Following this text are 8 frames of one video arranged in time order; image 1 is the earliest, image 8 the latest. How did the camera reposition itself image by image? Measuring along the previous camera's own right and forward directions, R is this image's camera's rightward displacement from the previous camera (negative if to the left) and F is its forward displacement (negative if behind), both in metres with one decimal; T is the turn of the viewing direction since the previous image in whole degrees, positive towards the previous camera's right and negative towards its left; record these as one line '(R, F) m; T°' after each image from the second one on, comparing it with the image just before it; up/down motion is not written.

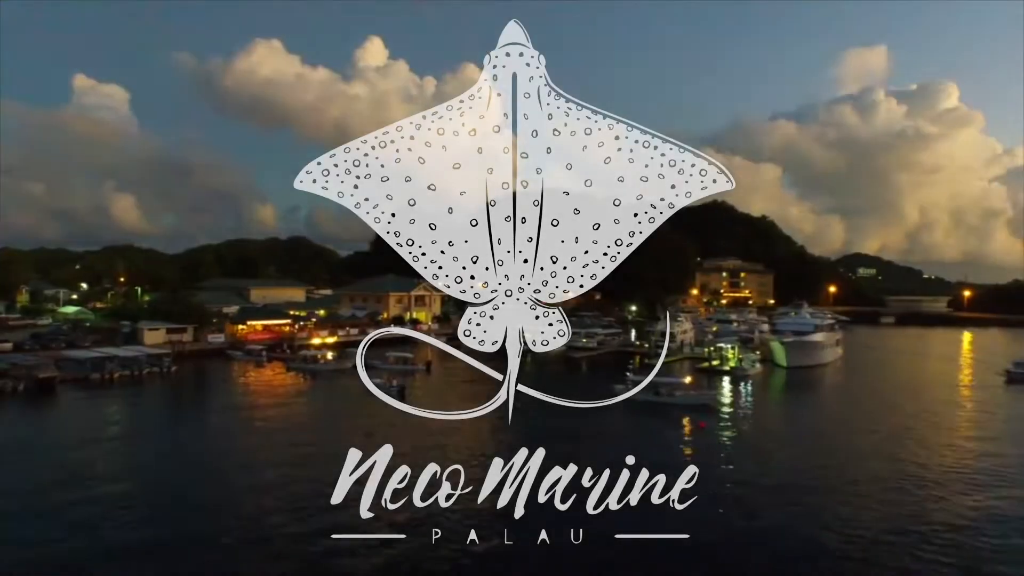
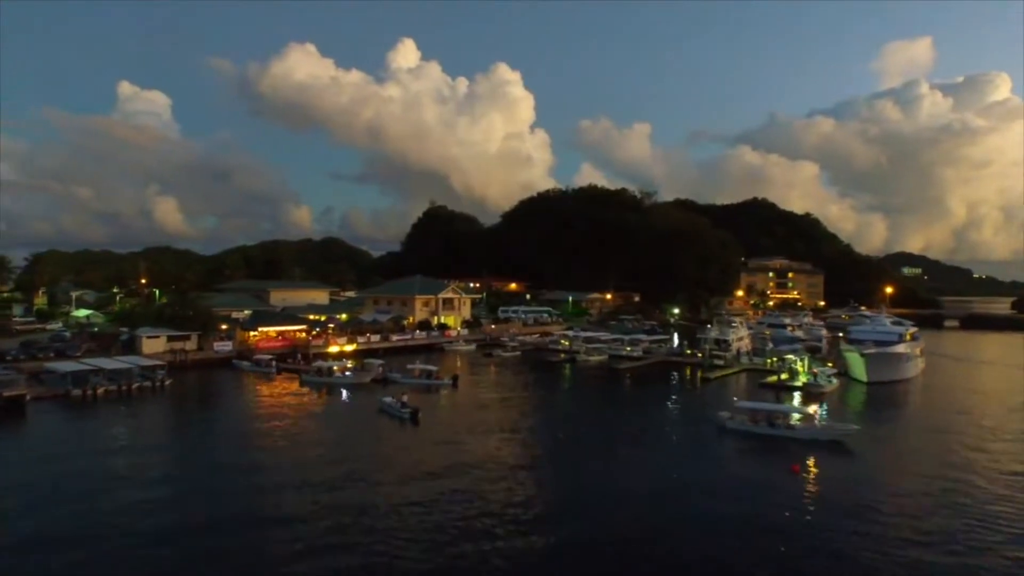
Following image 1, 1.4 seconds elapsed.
(-0.2, +3.5) m; -3°
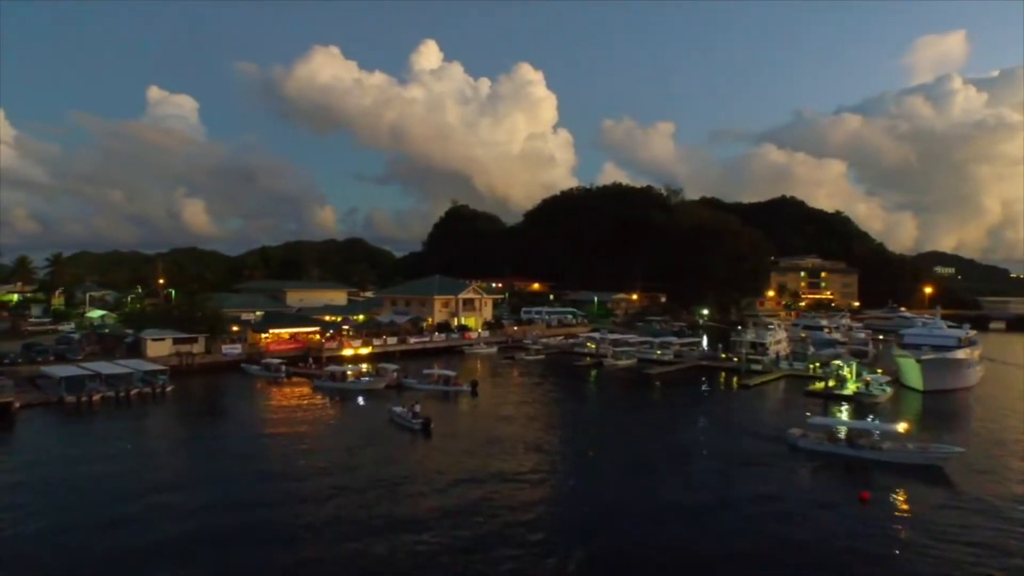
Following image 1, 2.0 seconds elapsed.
(0.0, +1.8) m; -2°
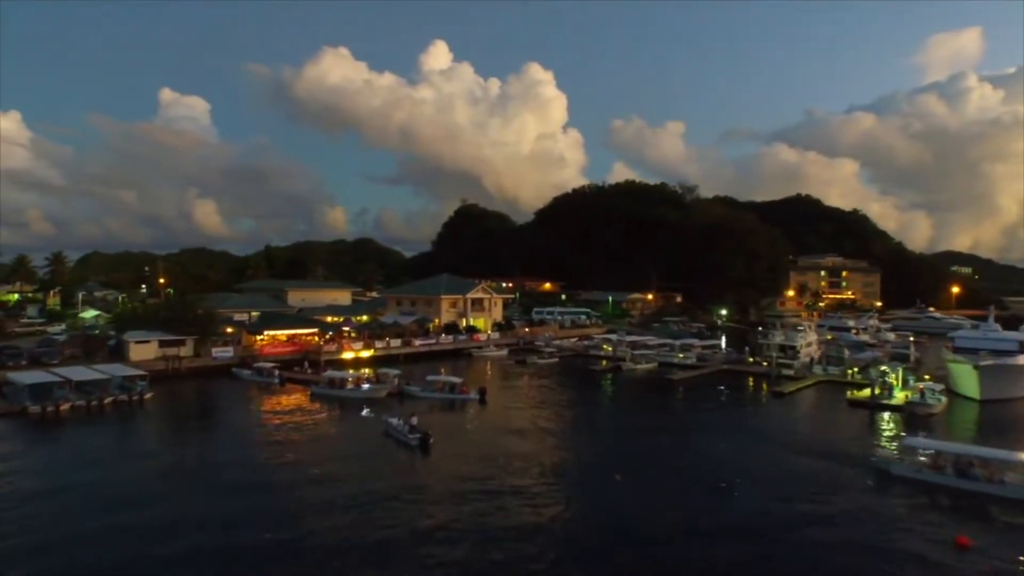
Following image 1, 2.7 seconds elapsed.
(-0.1, +2.1) m; -1°
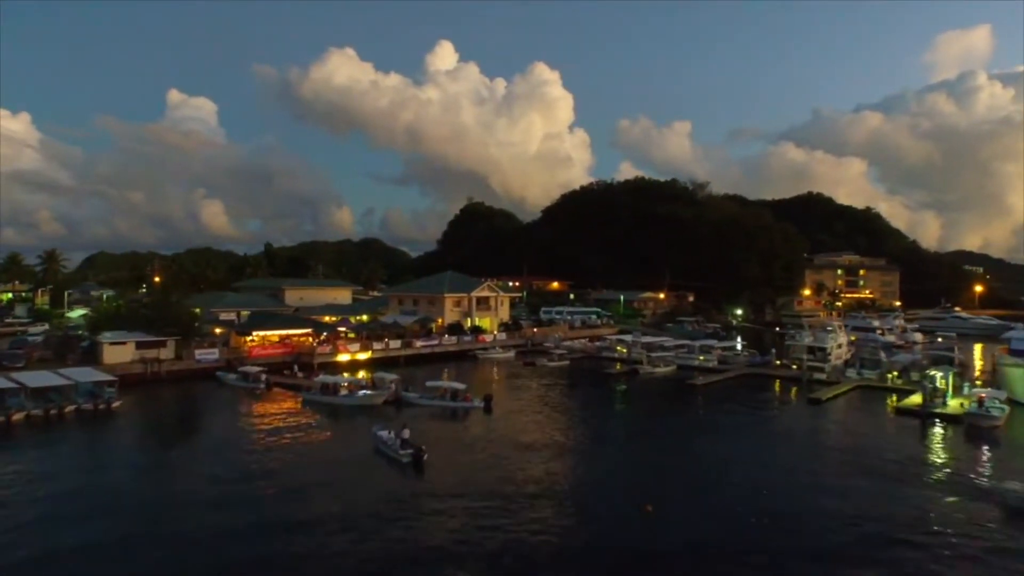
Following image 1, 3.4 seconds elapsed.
(-0.1, +2.1) m; 0°
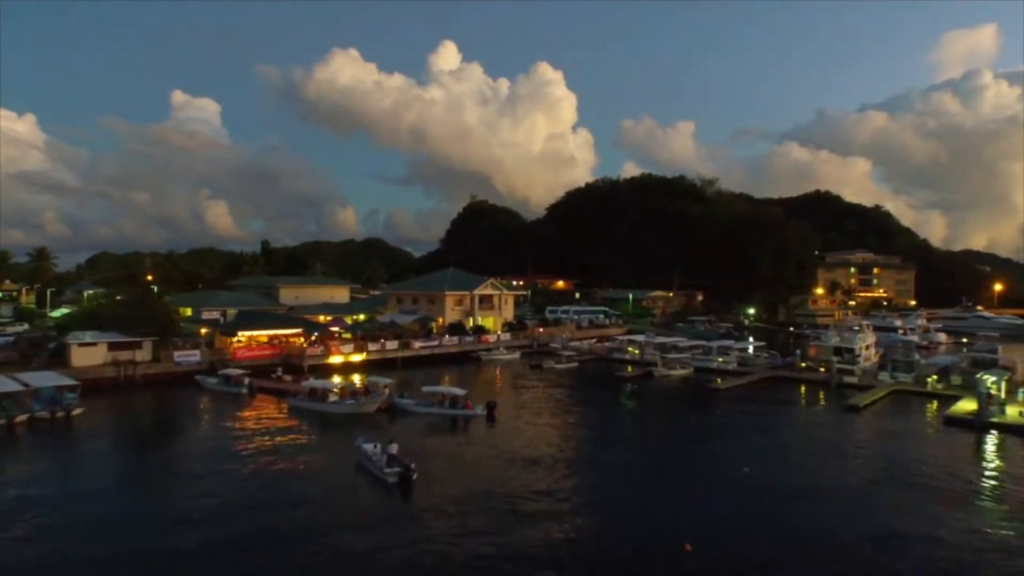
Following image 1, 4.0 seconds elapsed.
(-0.1, +1.9) m; 0°
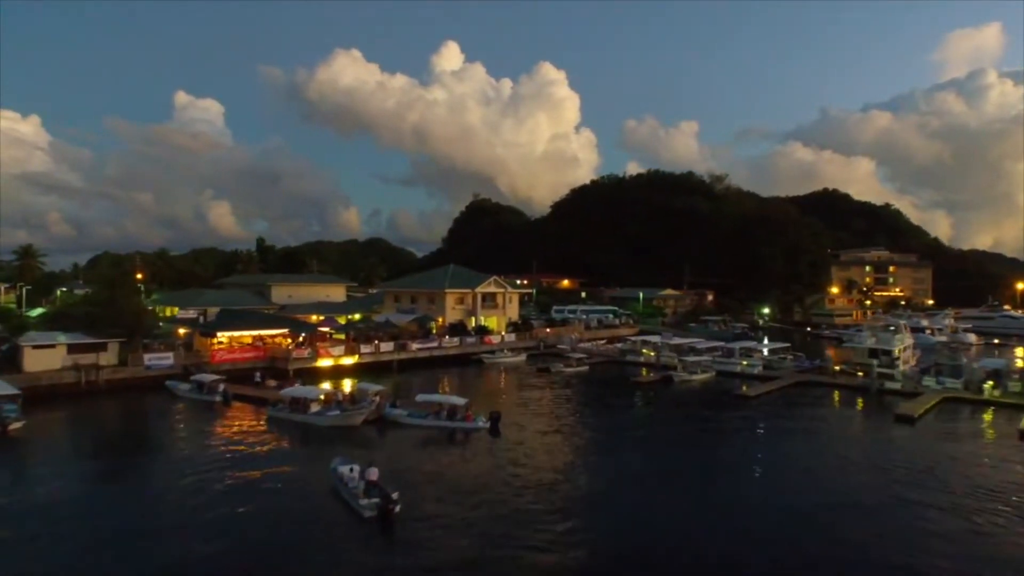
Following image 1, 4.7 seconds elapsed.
(-0.1, +2.3) m; 0°
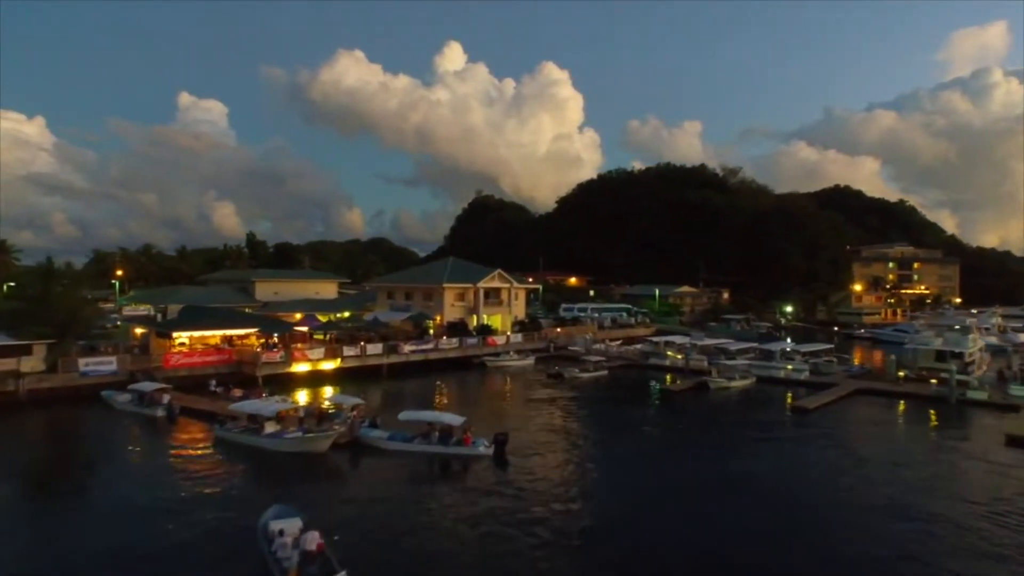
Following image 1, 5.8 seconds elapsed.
(-0.1, +3.5) m; 0°
